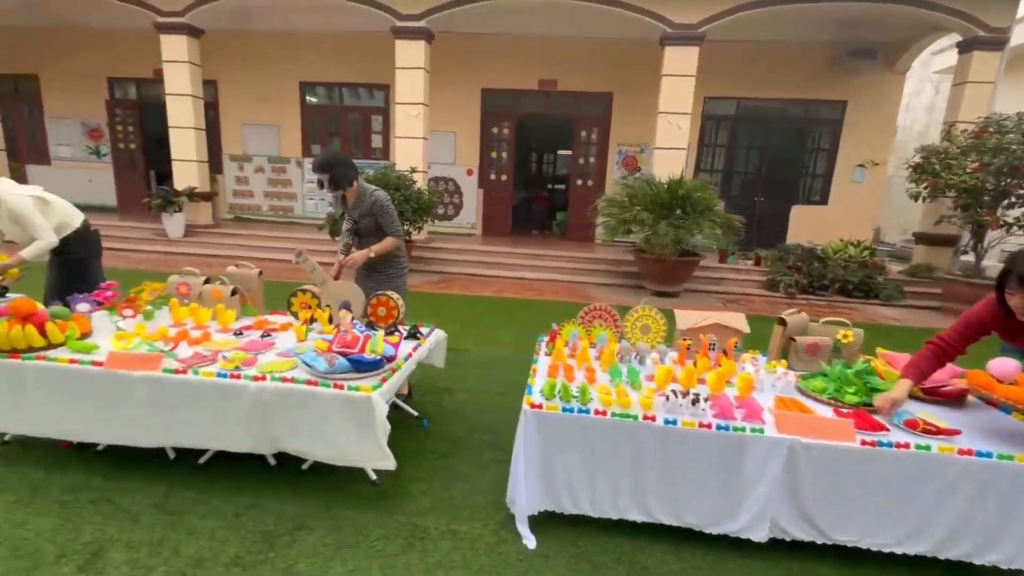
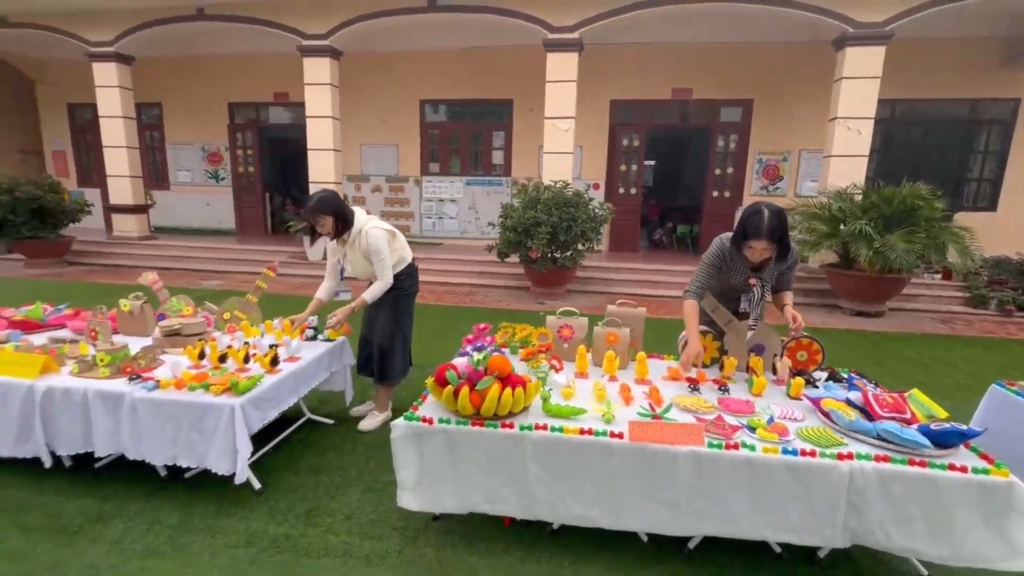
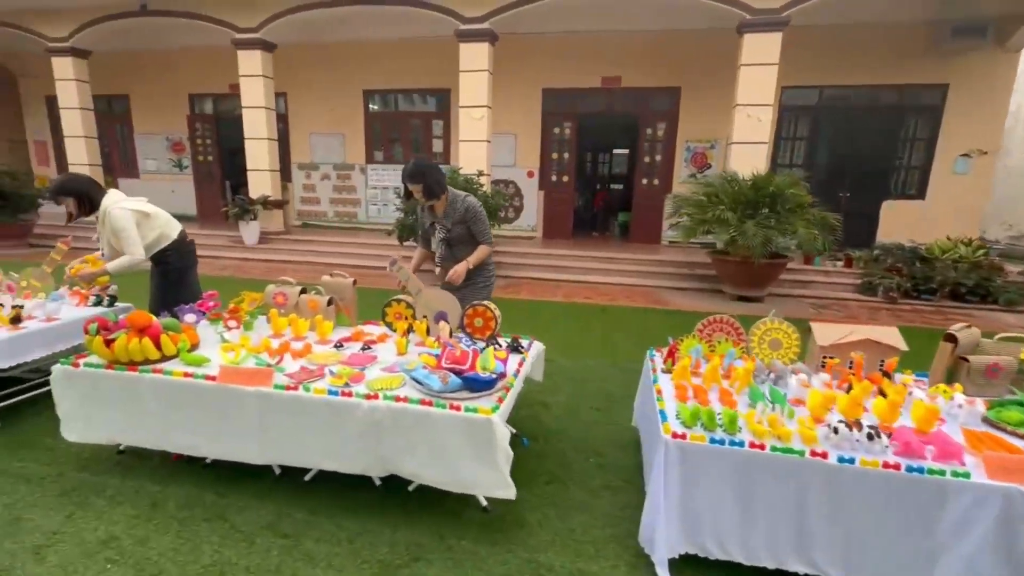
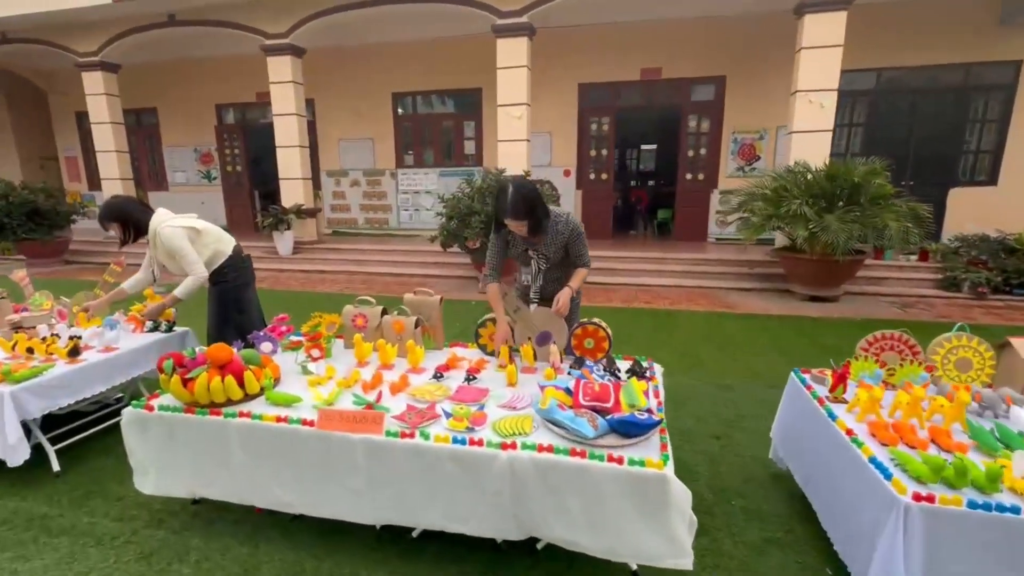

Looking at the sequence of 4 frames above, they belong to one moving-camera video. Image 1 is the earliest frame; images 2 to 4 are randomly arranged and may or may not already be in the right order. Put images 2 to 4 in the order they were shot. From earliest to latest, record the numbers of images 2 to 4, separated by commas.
3, 4, 2
